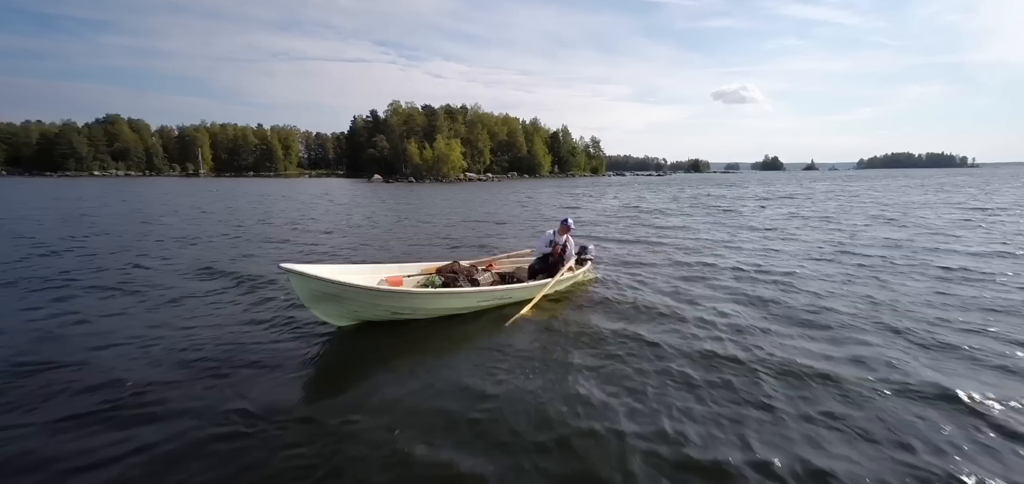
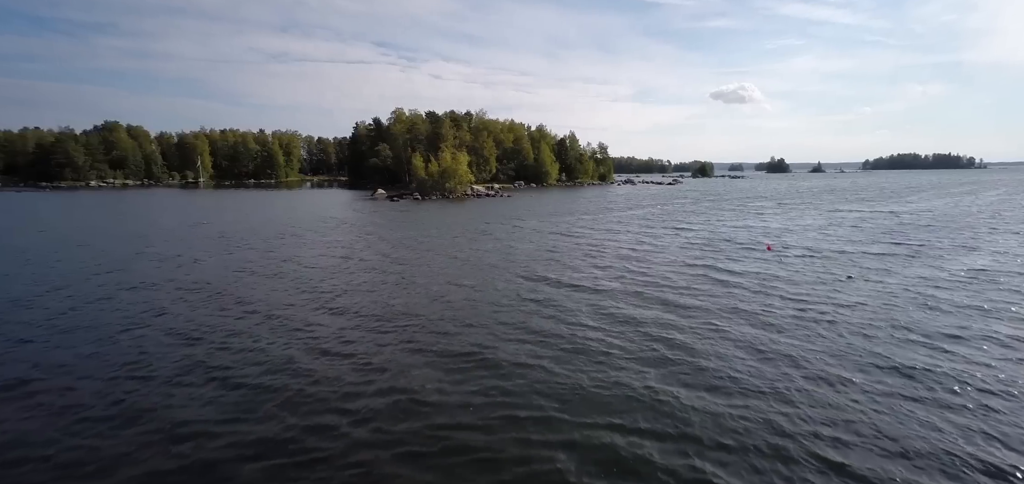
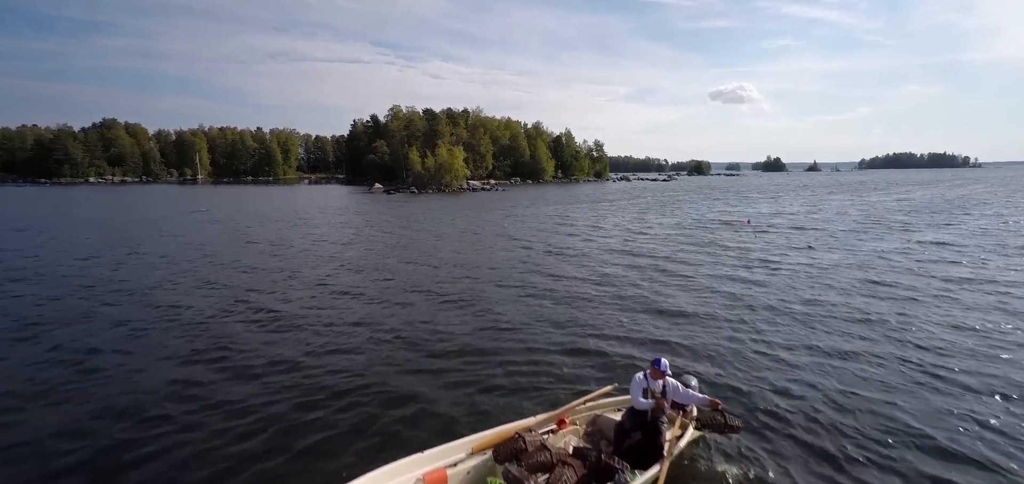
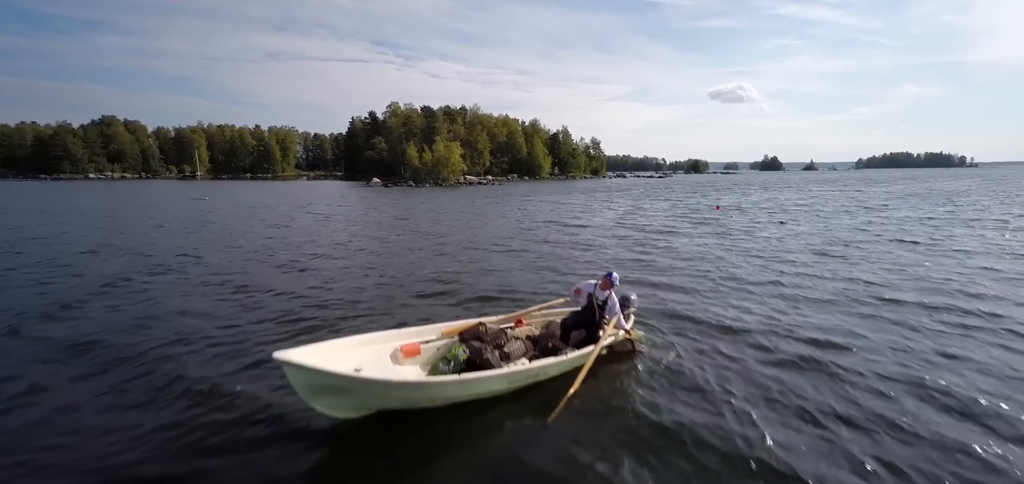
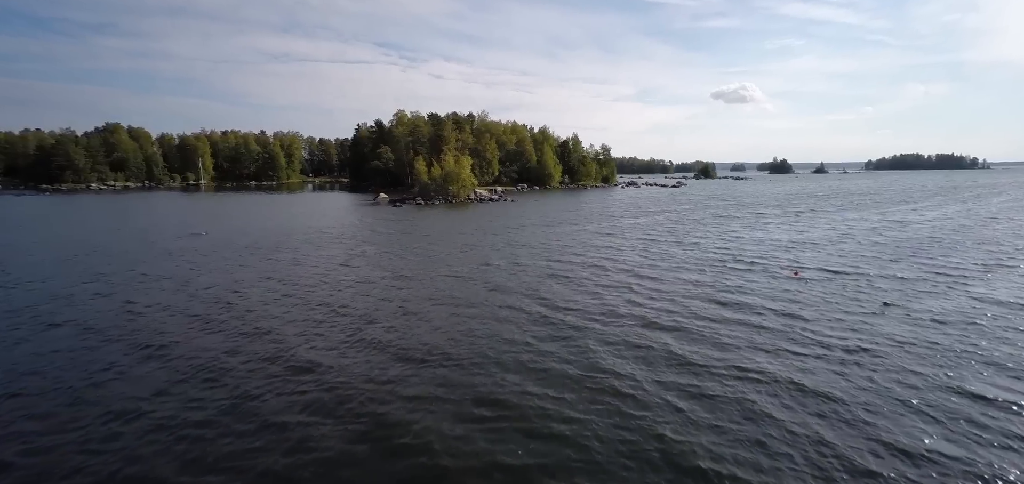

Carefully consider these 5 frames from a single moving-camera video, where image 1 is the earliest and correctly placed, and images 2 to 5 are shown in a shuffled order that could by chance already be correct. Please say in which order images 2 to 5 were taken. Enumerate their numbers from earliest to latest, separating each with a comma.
4, 3, 2, 5
